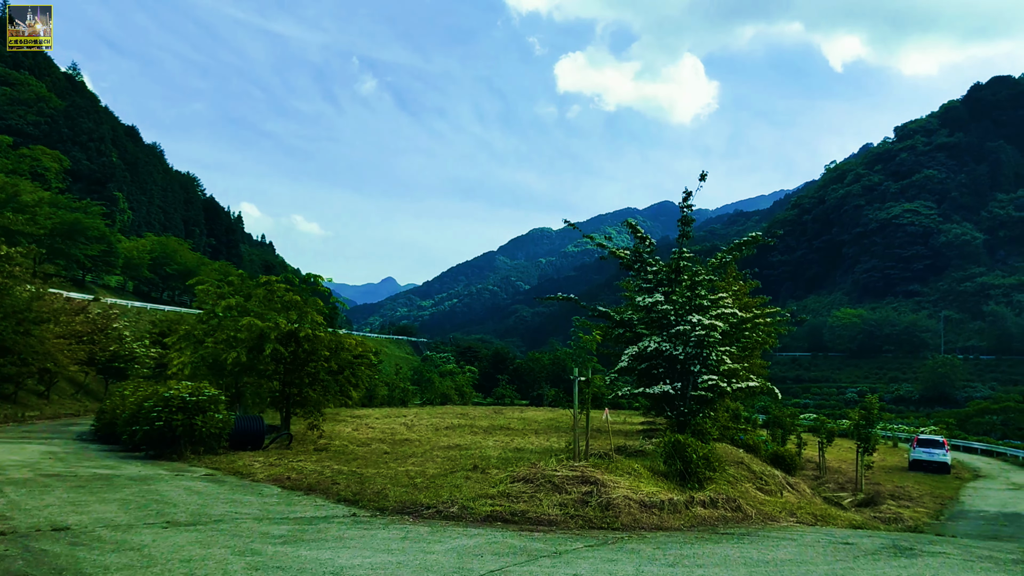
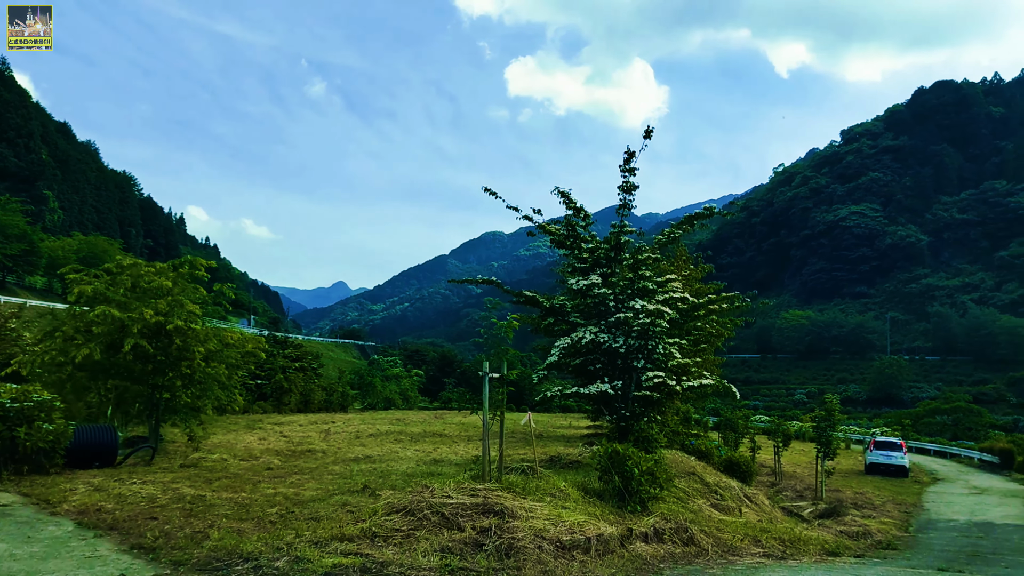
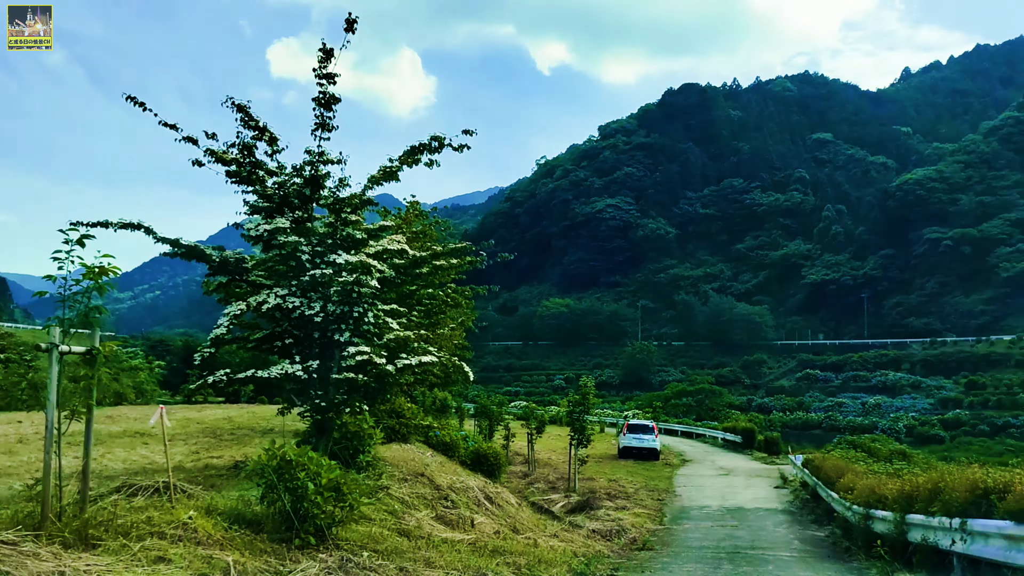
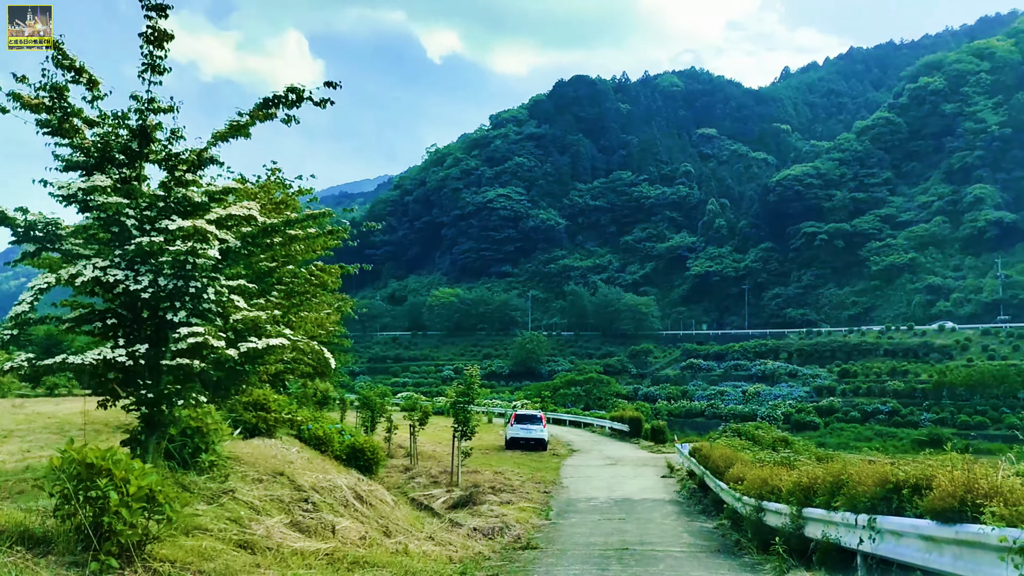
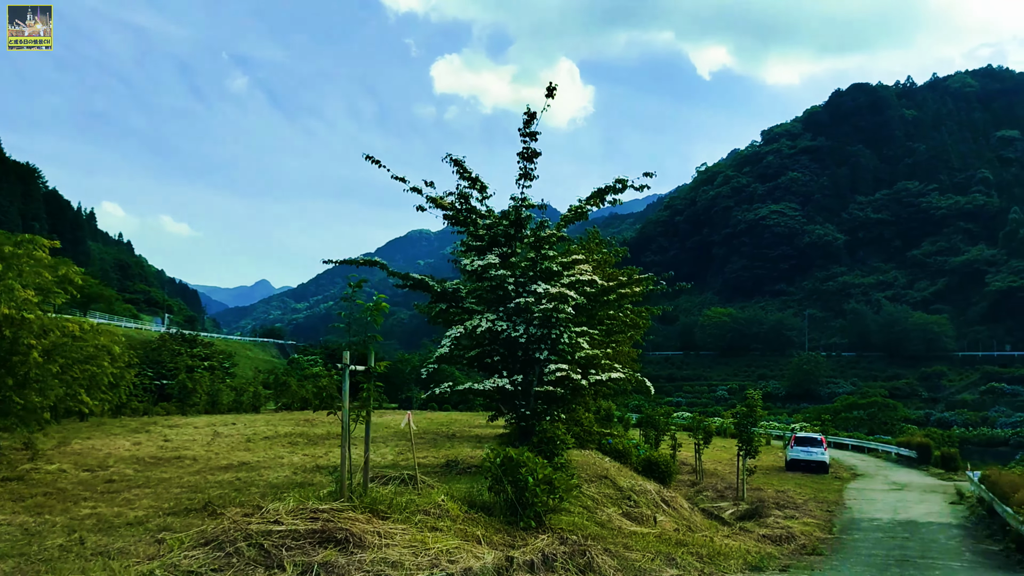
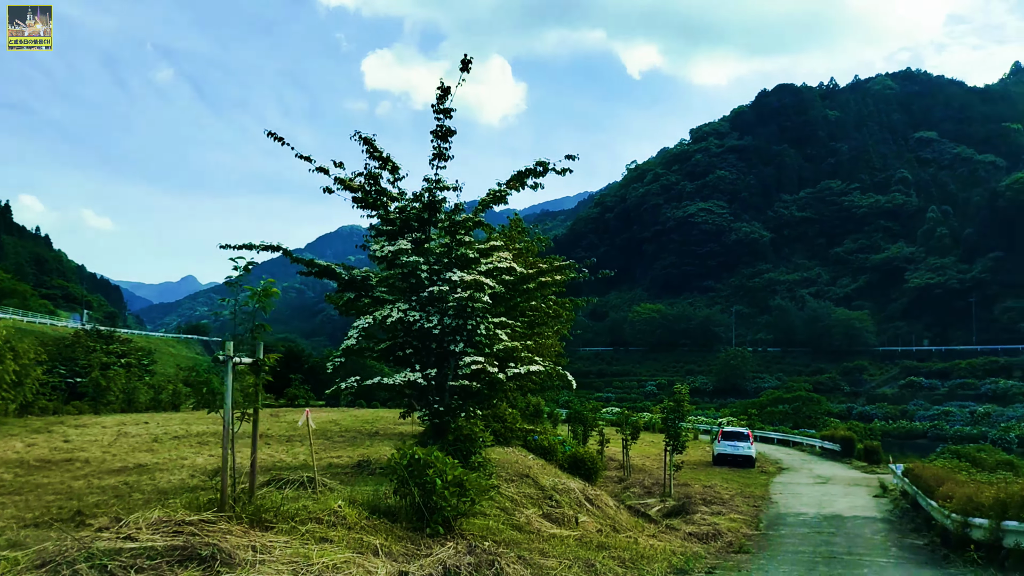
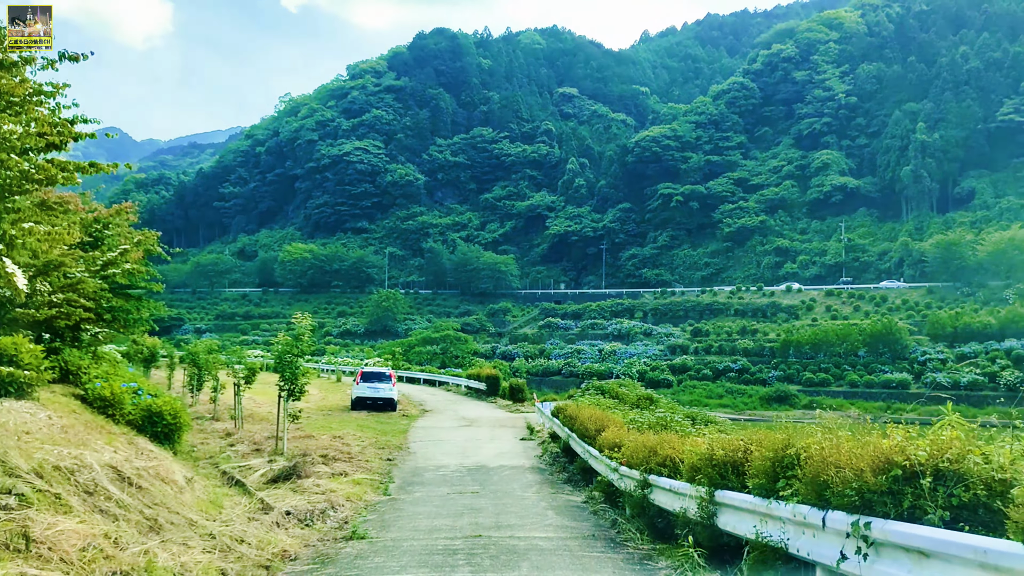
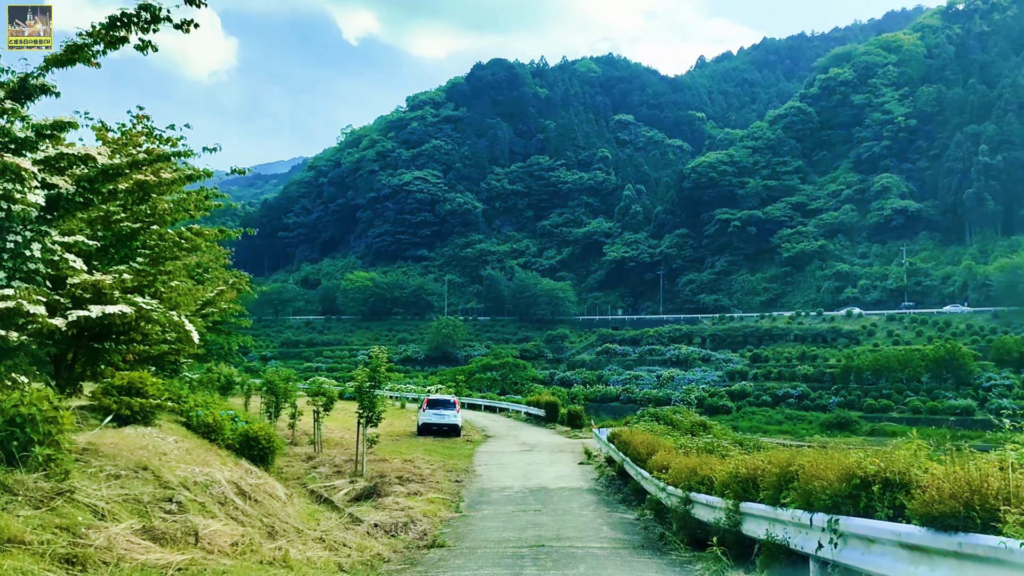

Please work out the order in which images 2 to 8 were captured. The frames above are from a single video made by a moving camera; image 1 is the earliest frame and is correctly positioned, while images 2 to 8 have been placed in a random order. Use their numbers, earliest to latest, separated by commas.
2, 5, 6, 3, 4, 8, 7
